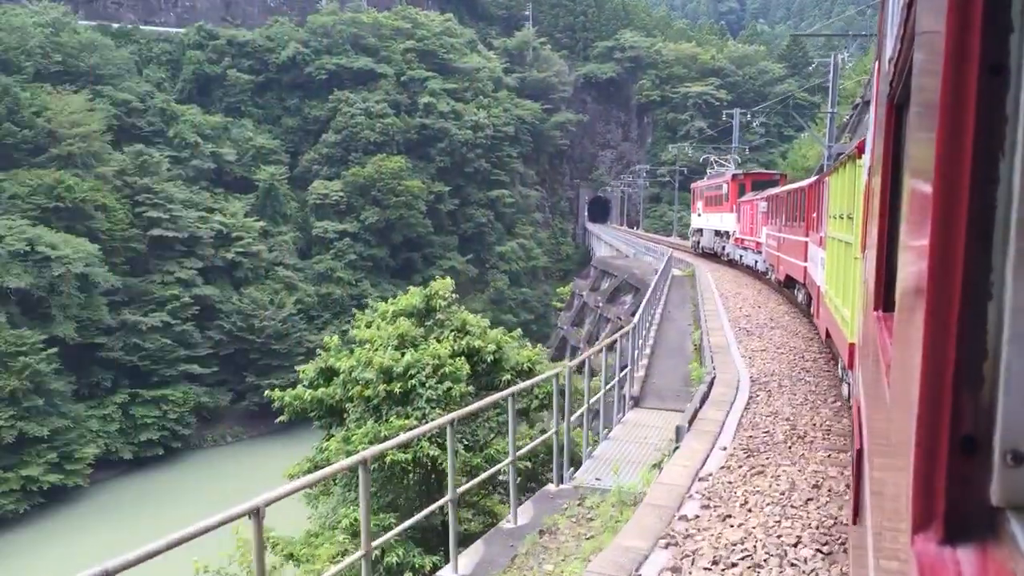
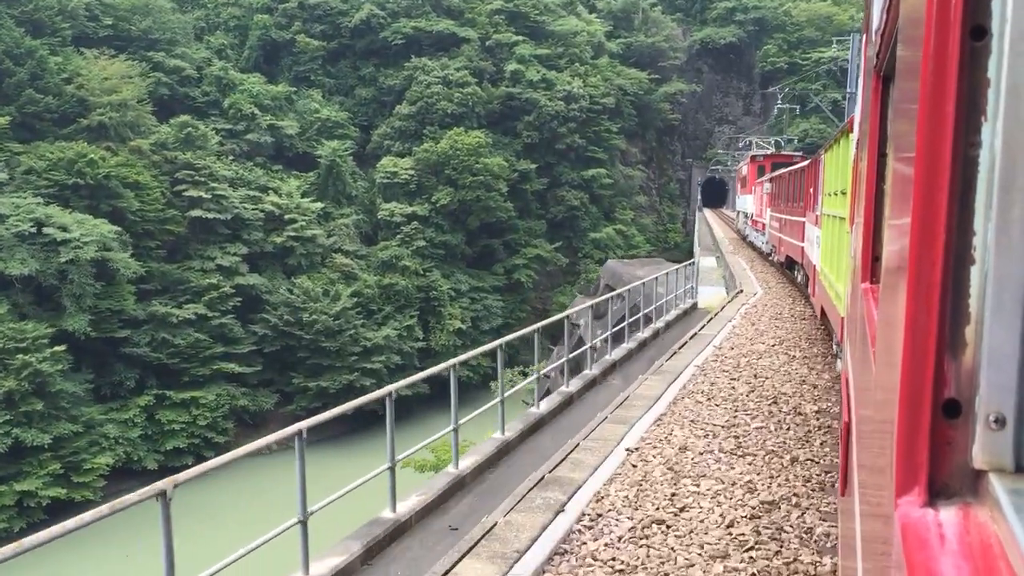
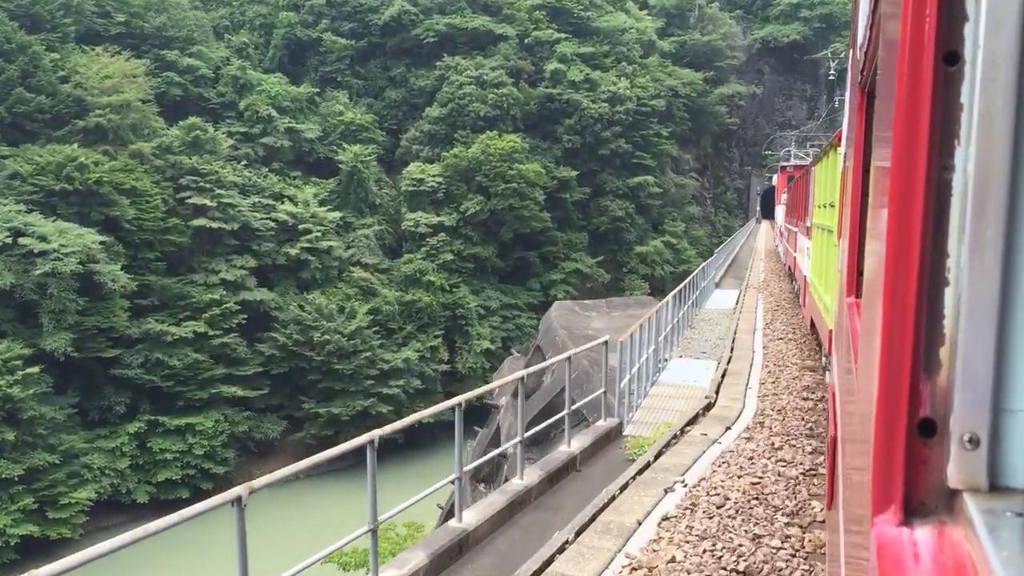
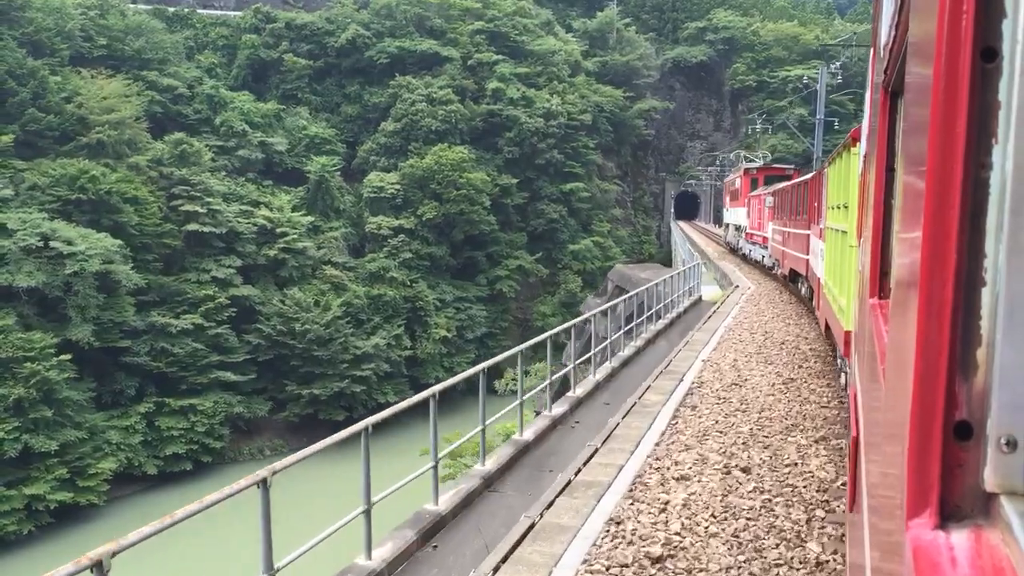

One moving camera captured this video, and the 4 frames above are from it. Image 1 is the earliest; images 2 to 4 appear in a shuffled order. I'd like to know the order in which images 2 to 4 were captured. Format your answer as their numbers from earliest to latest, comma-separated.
4, 2, 3
